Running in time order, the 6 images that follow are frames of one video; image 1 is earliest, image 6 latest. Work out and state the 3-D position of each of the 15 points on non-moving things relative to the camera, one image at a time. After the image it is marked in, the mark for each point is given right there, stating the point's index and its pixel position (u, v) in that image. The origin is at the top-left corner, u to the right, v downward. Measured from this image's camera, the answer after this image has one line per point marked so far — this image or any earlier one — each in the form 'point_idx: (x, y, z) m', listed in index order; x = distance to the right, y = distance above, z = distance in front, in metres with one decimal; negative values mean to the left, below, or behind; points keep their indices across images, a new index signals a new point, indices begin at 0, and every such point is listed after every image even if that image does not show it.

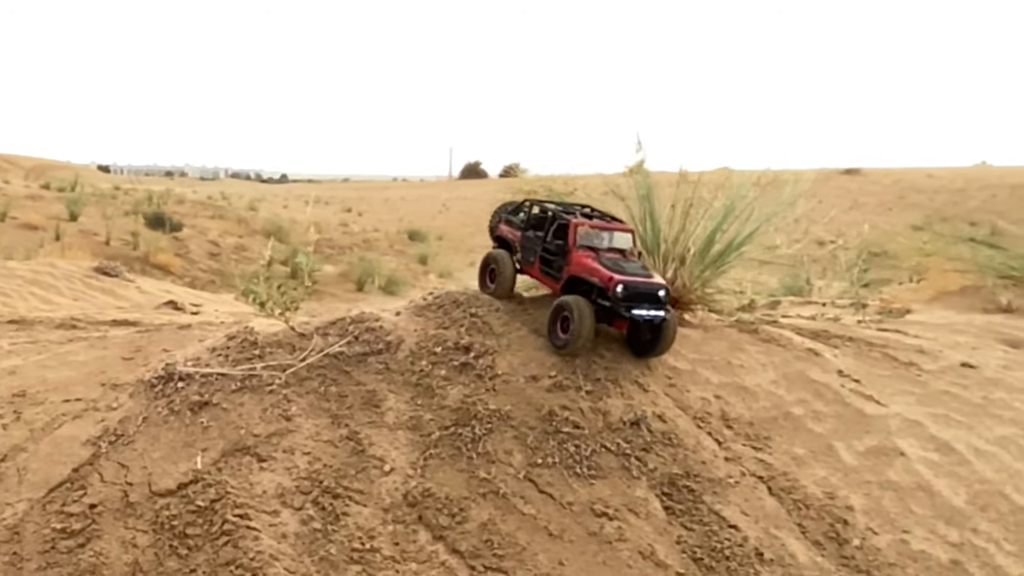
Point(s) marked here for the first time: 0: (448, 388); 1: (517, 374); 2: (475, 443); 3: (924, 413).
0: (-0.5, -0.8, +6.2) m
1: (0.0, -0.7, +6.2) m
2: (-0.3, -1.1, +5.8) m
3: (+3.1, -1.0, +6.1) m
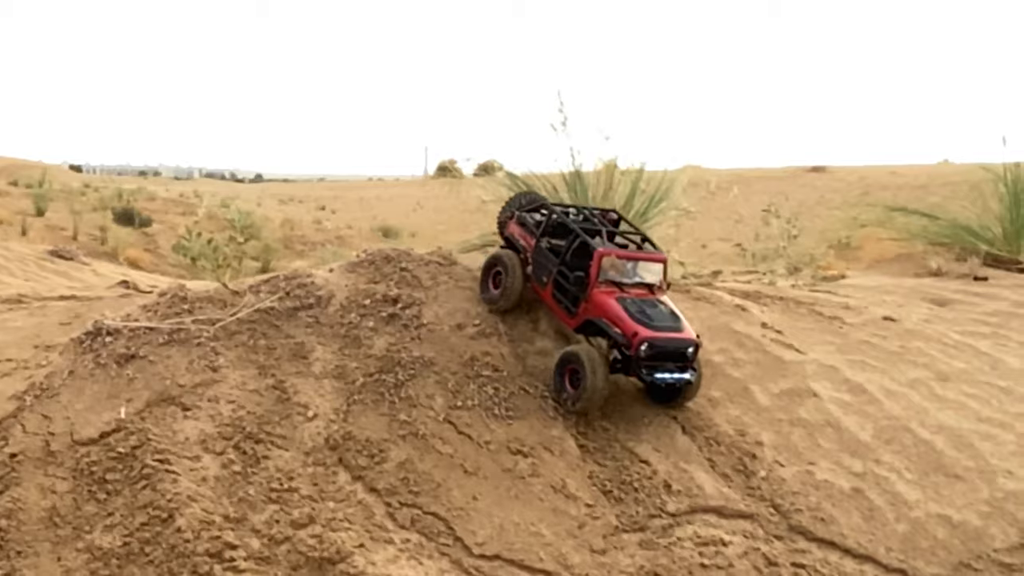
0: (-1.1, -0.4, +6.3) m
1: (-0.5, -0.3, +6.2) m
2: (-0.8, -0.7, +5.9) m
3: (+2.5, -0.6, +6.2) m
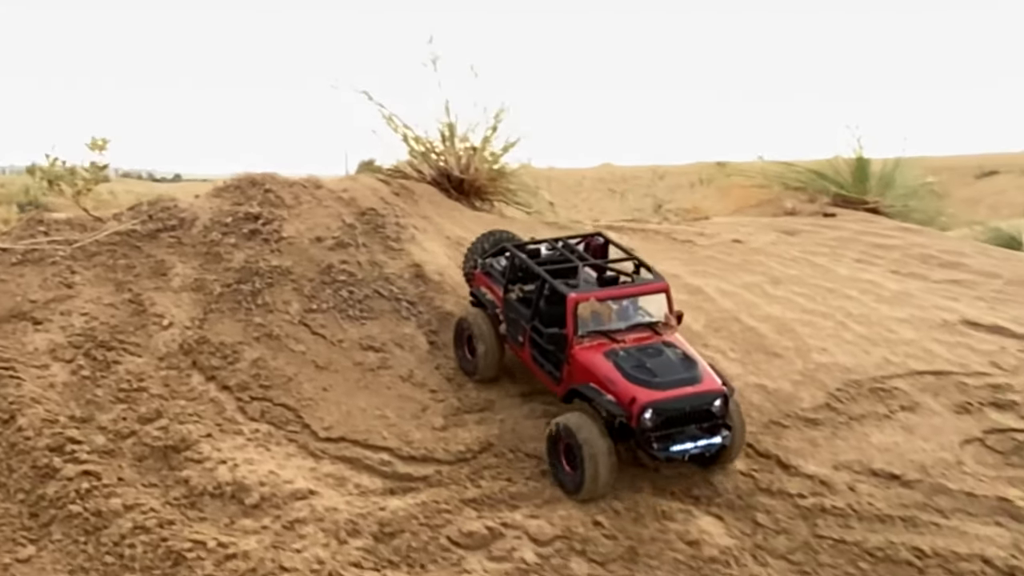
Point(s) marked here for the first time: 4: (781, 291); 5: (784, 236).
0: (-2.2, +0.3, +6.3) m
1: (-1.6, +0.4, +6.3) m
2: (-1.9, -0.1, +5.9) m
3: (+1.4, +0.1, +6.6) m
4: (+2.0, 0.0, +6.1) m
5: (+2.6, +0.5, +7.8) m
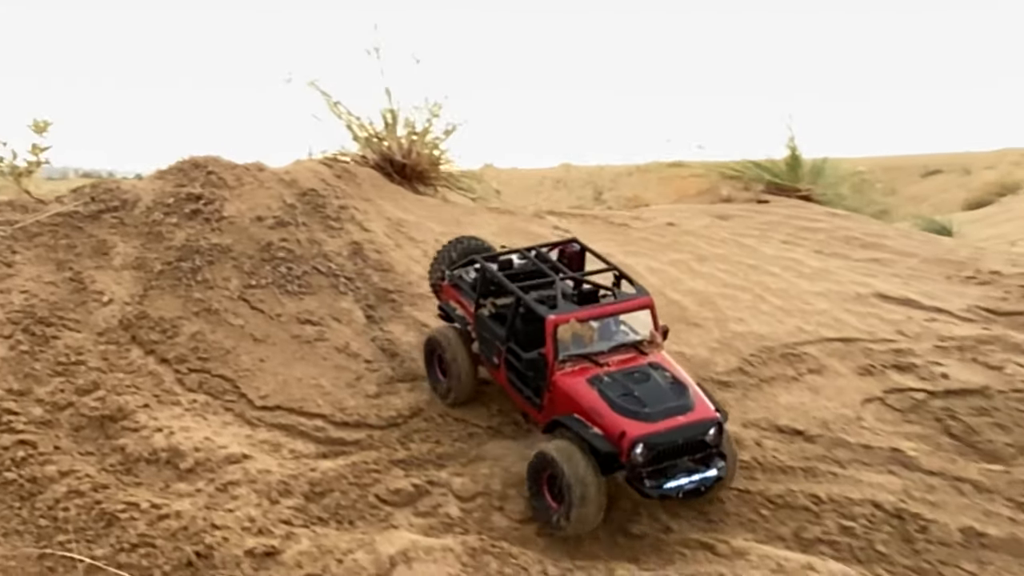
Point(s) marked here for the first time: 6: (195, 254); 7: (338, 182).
0: (-2.7, +0.4, +6.4) m
1: (-2.1, +0.6, +6.4) m
2: (-2.4, +0.1, +6.0) m
3: (+0.9, +0.3, +6.8) m
4: (+1.5, +0.2, +6.4) m
5: (+2.0, +0.7, +8.1) m
6: (-2.4, +0.3, +6.2) m
7: (-1.5, +0.9, +7.0) m
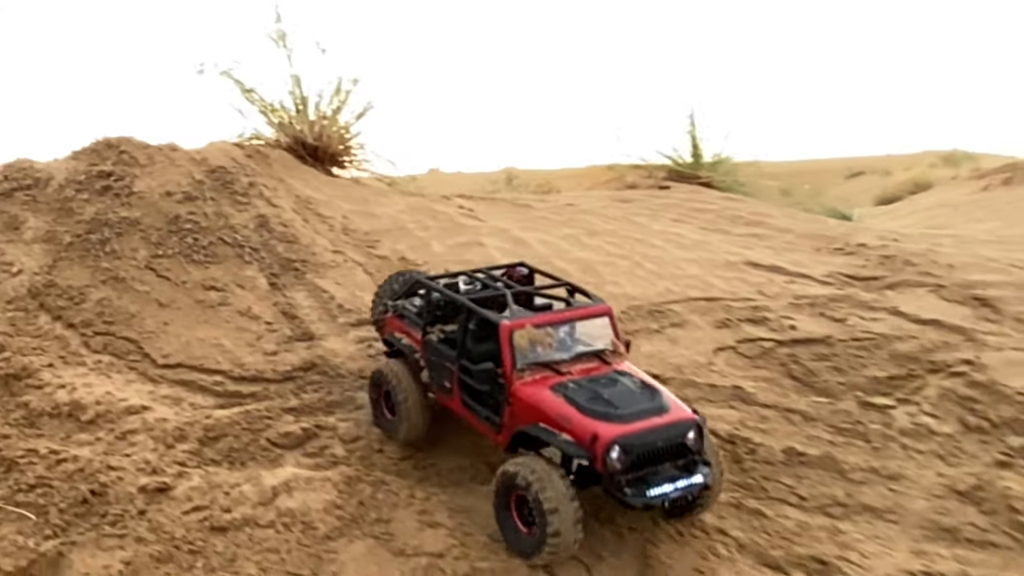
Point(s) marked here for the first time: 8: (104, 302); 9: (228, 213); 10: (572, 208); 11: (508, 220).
0: (-3.5, +0.7, +6.7) m
1: (-3.0, +0.8, +6.7) m
2: (-3.2, +0.3, +6.3) m
3: (0.0, +0.6, +7.2) m
4: (+0.7, +0.4, +6.9) m
5: (+1.1, +0.9, +8.6) m
6: (-3.2, +0.5, +6.4) m
7: (-2.4, +1.1, +7.3) m
8: (-3.0, -0.1, +5.9) m
9: (-2.3, +0.6, +6.6) m
10: (+0.6, +0.8, +8.1) m
11: (0.0, +0.6, +7.5) m
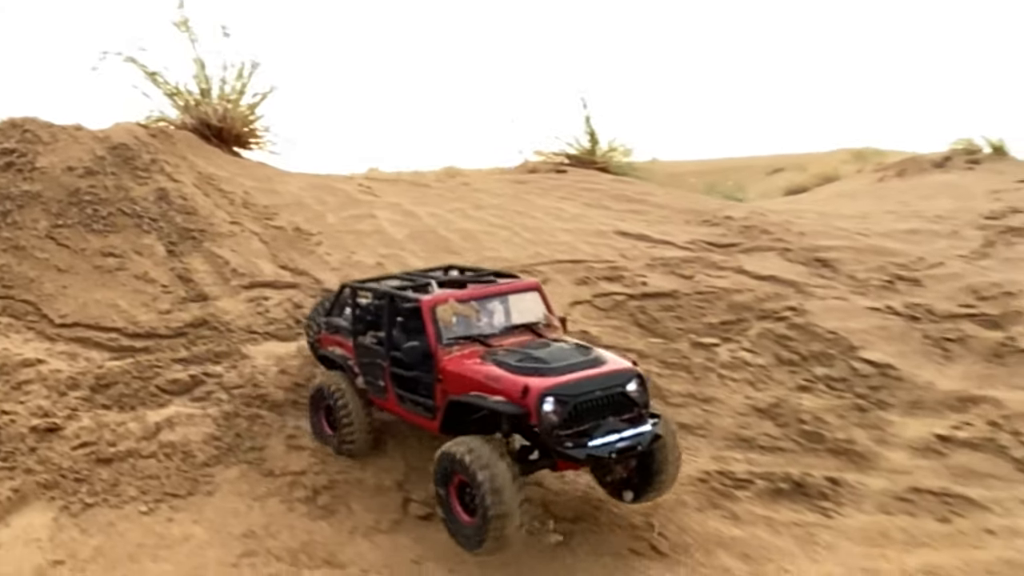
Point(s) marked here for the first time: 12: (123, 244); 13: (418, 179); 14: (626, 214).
0: (-4.5, +0.9, +6.9) m
1: (-3.9, +1.0, +7.0) m
2: (-4.1, +0.6, +6.6) m
3: (-1.0, +0.8, +7.7) m
4: (-0.3, +0.7, +7.4) m
5: (0.0, +1.2, +9.2) m
6: (-4.2, +0.7, +6.7) m
7: (-3.4, +1.4, +7.7) m
8: (-3.9, +0.1, +6.2) m
9: (-3.3, +0.9, +7.0) m
10: (-0.5, +1.1, +8.6) m
11: (-1.1, +0.9, +8.0) m
12: (-3.1, +0.4, +6.5) m
13: (-1.0, +1.2, +8.9) m
14: (+1.1, +0.7, +8.0) m
